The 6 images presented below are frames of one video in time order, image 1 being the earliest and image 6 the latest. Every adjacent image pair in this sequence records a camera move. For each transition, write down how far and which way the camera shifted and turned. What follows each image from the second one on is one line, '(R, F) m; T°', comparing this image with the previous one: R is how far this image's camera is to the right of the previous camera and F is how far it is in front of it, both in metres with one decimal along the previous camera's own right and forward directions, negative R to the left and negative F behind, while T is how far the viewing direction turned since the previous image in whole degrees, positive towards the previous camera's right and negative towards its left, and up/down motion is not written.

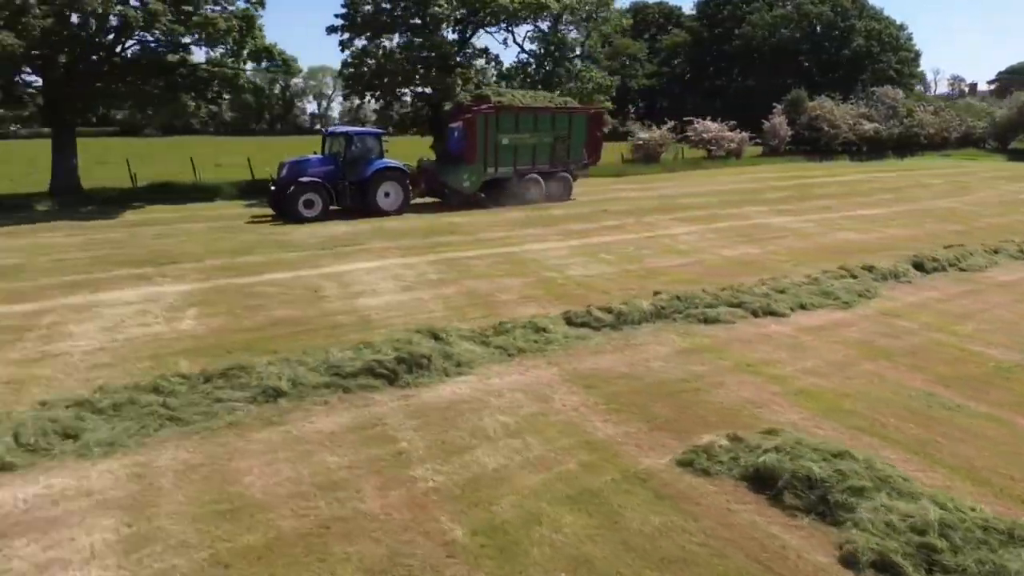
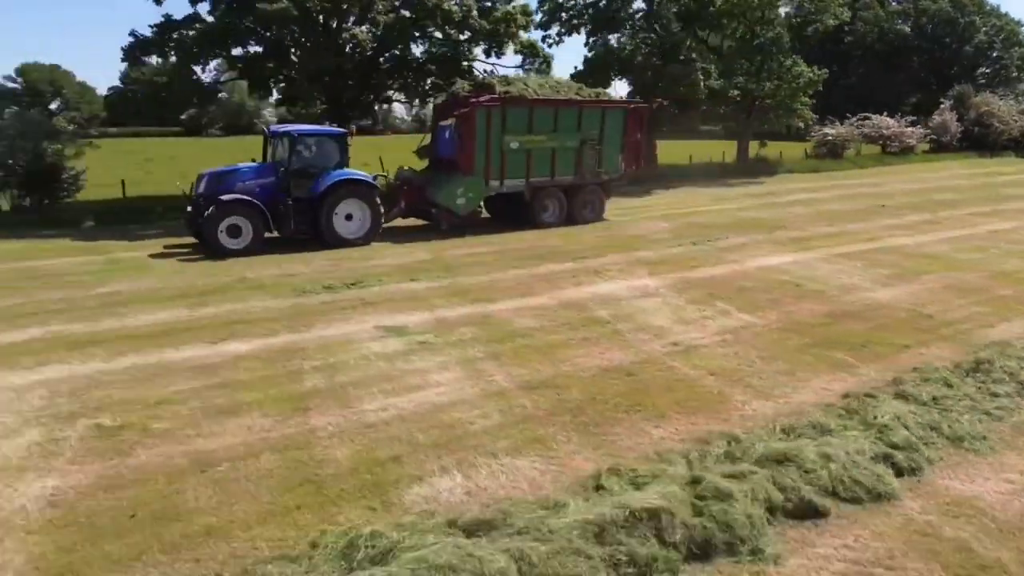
(-0.2, +6.0) m; -4°
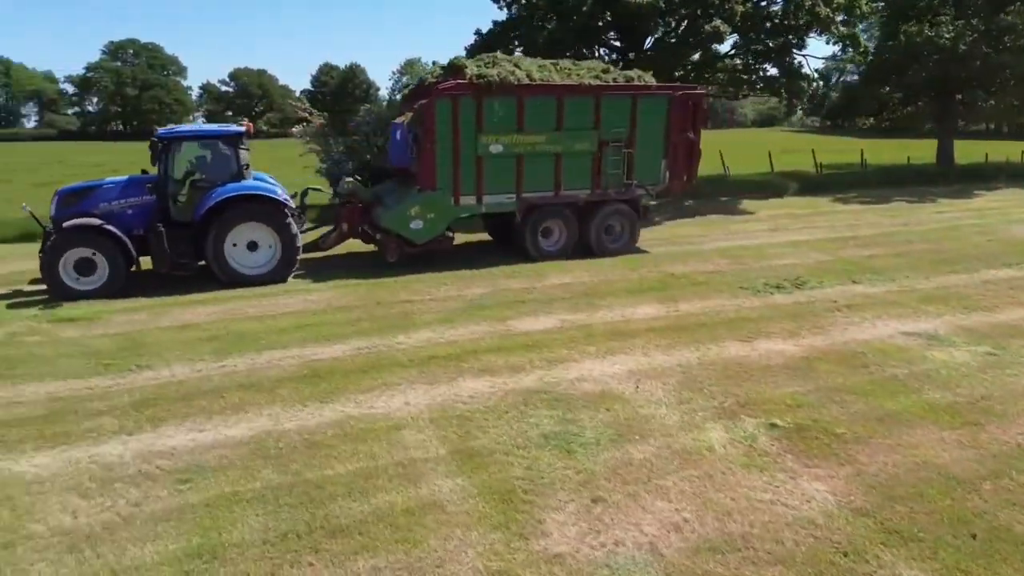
(+5.2, +6.4) m; -16°
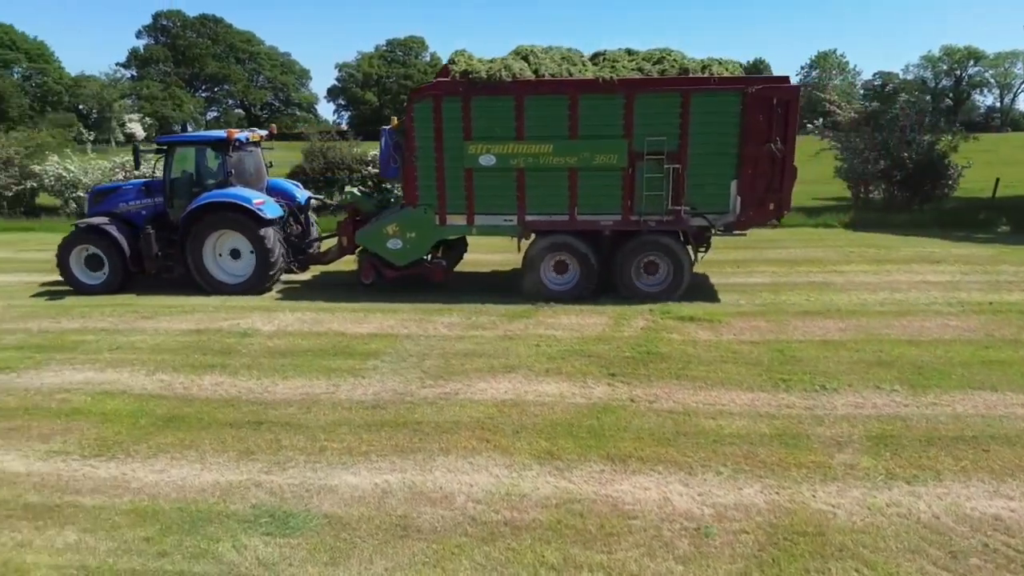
(-3.3, +0.3) m; -28°
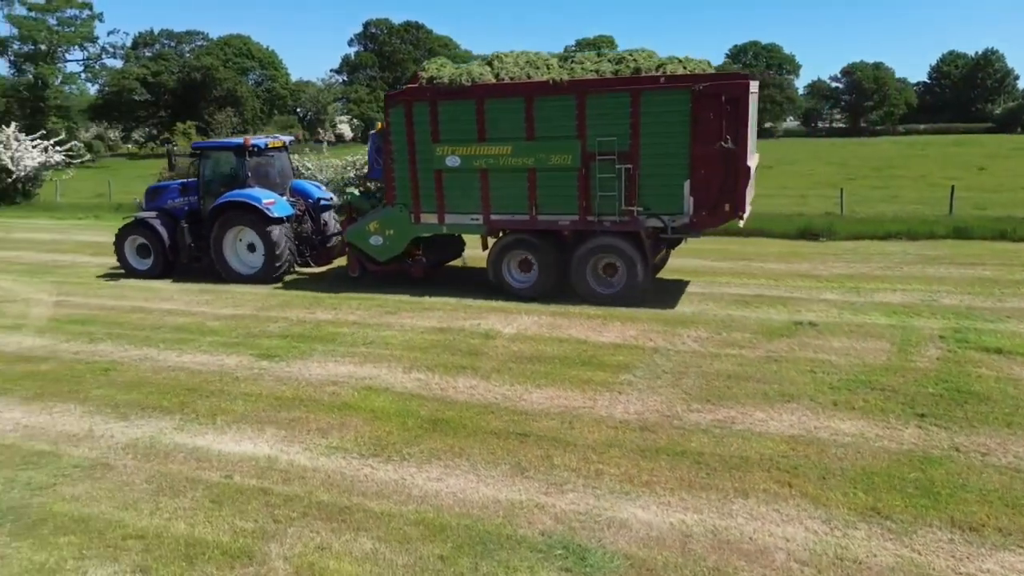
(-0.9, +0.4) m; -13°
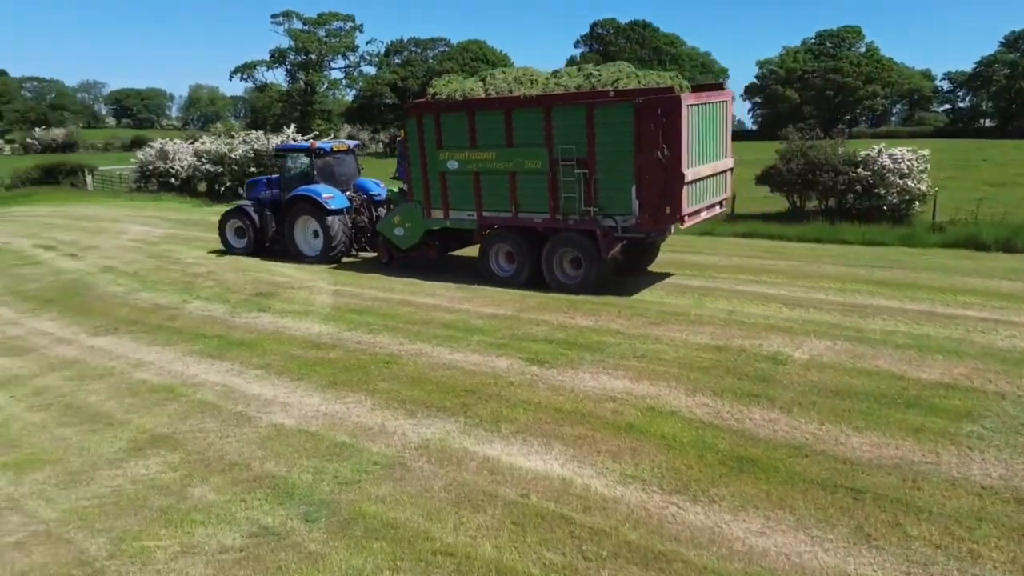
(-0.8, +0.5) m; -16°
